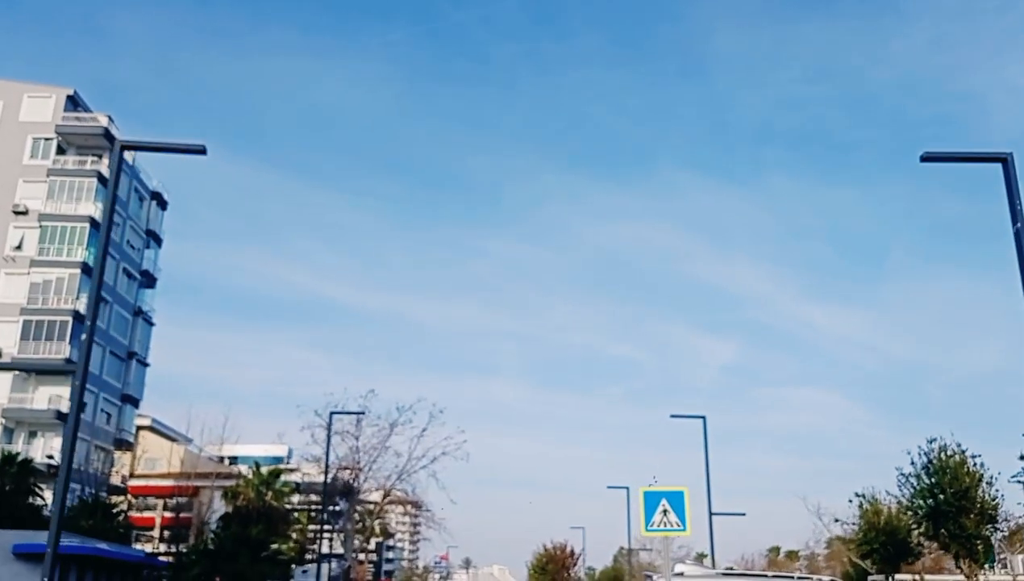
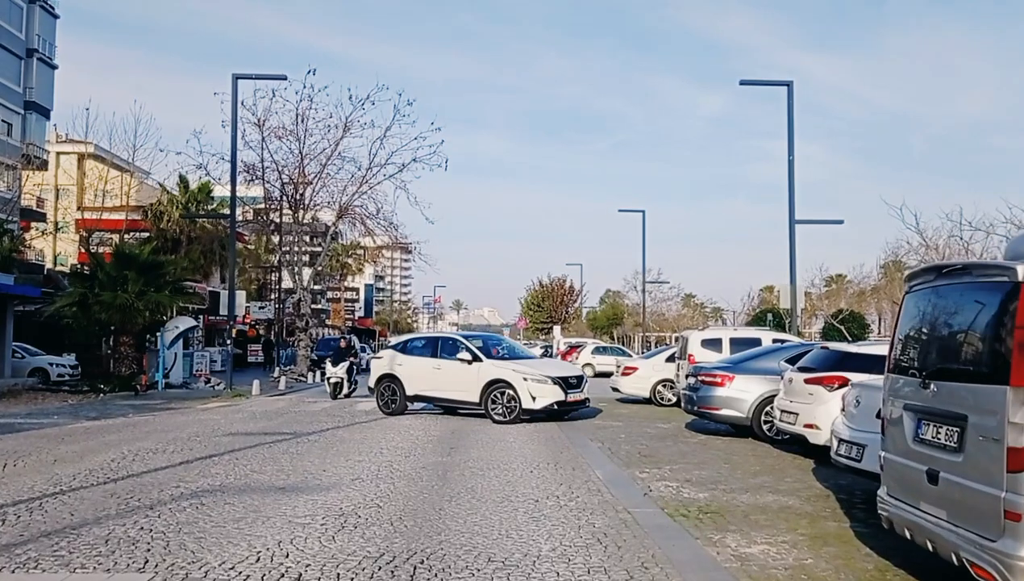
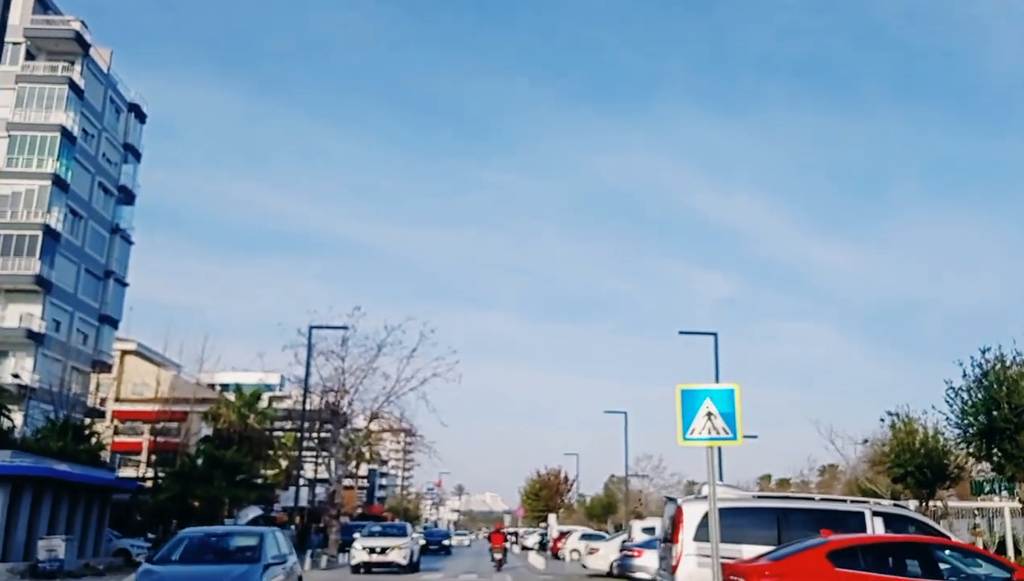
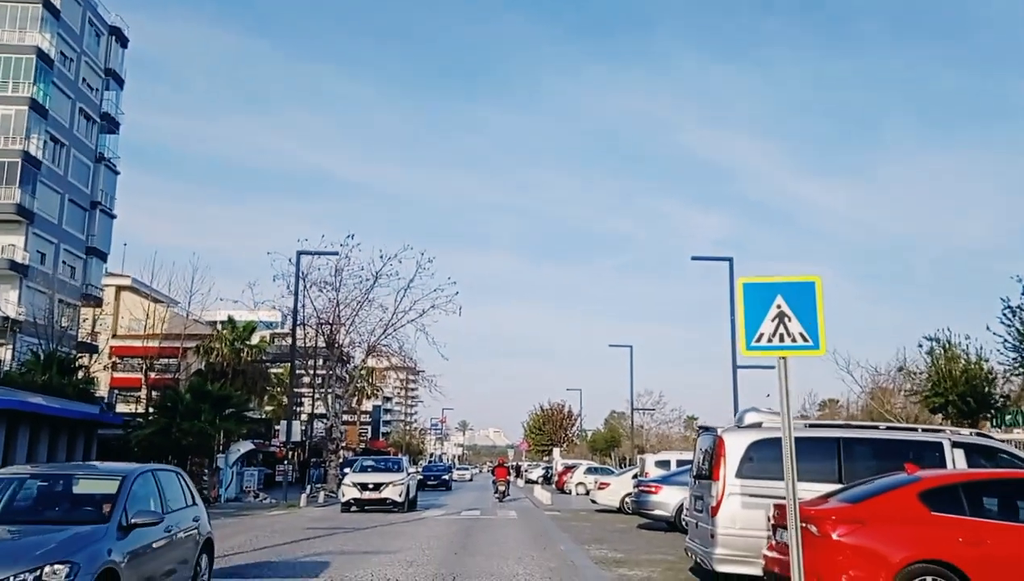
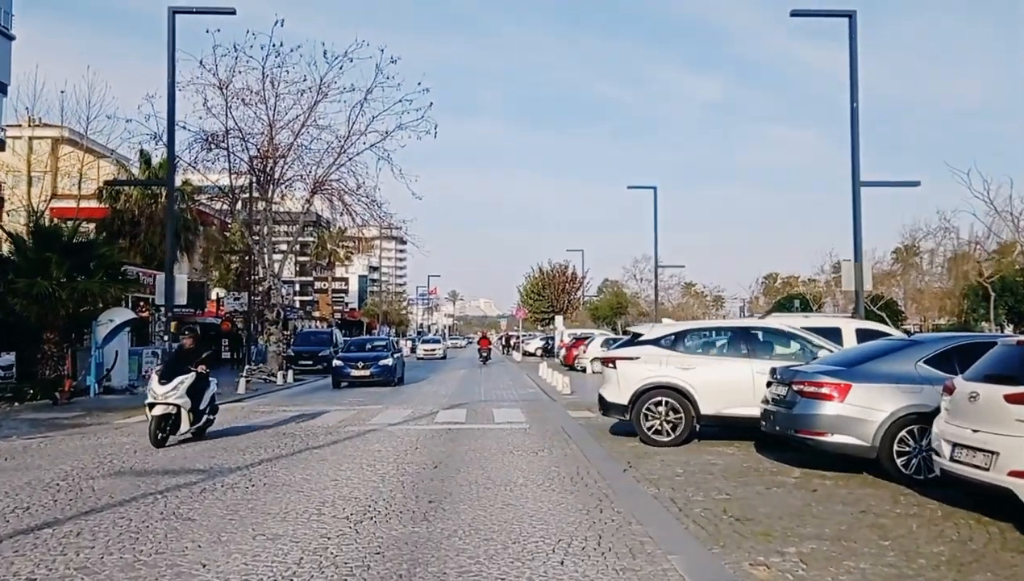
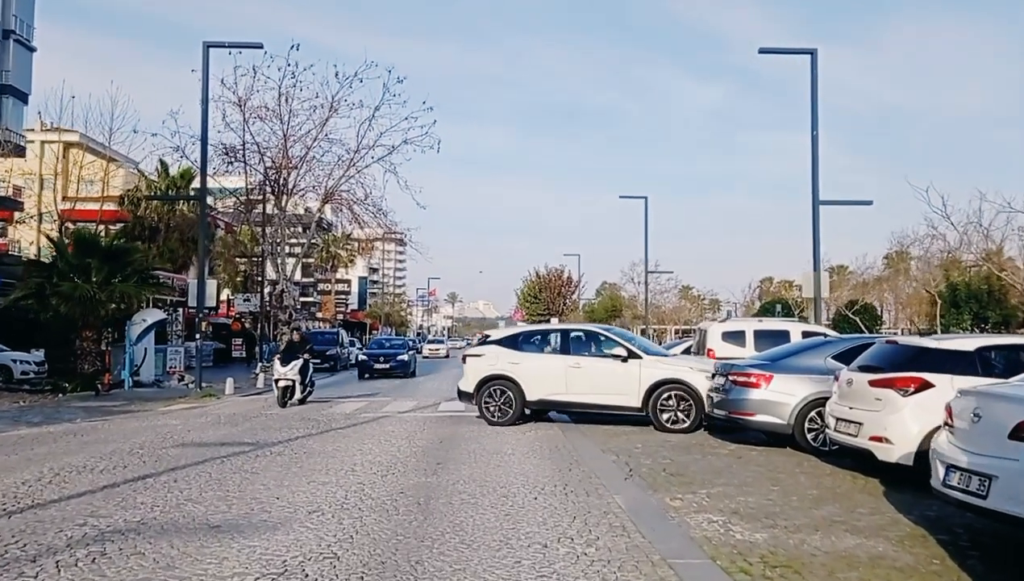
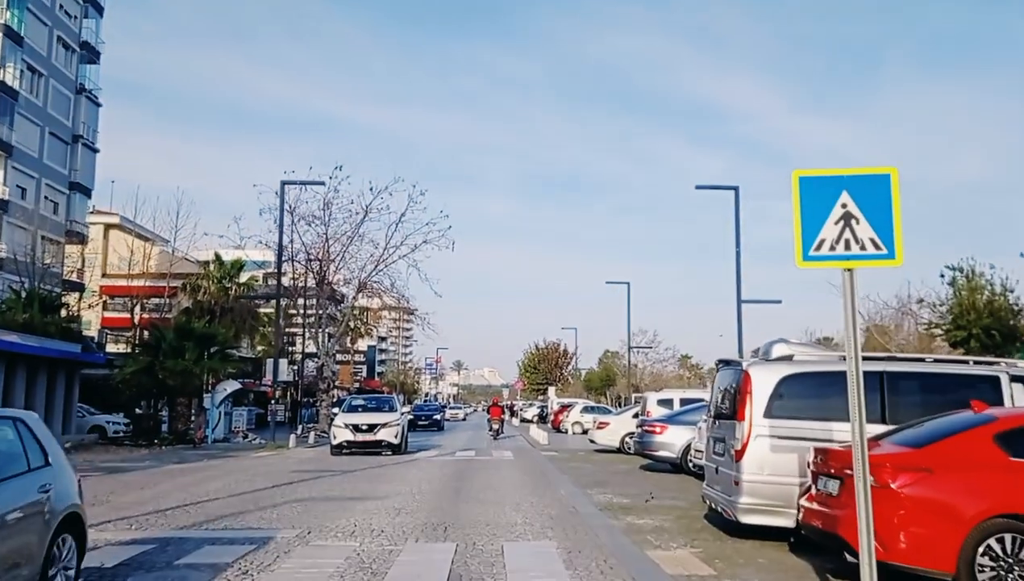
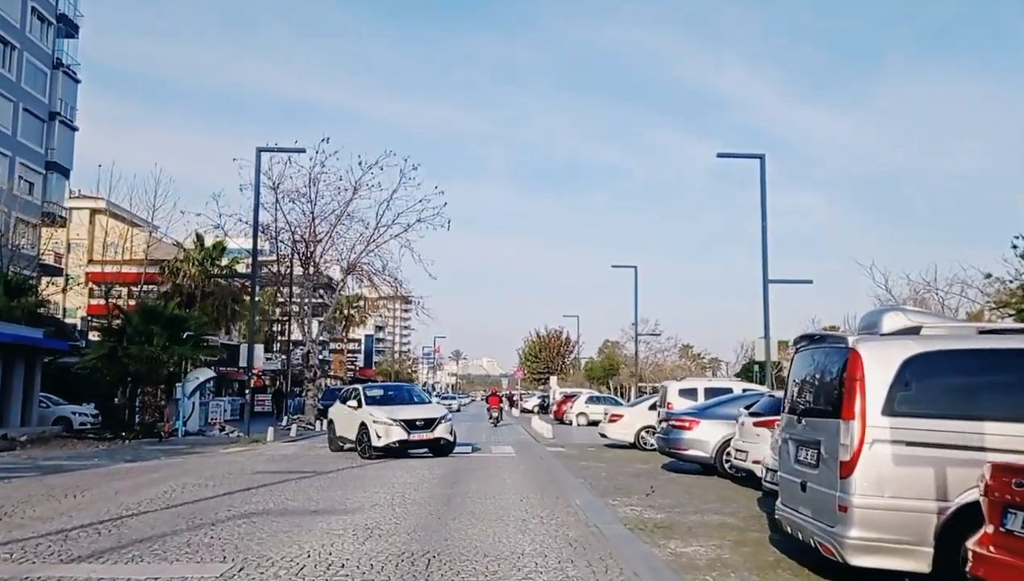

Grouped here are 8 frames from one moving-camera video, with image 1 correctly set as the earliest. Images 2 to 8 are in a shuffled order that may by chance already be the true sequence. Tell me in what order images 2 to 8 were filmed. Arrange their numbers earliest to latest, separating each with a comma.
3, 4, 7, 8, 2, 6, 5
